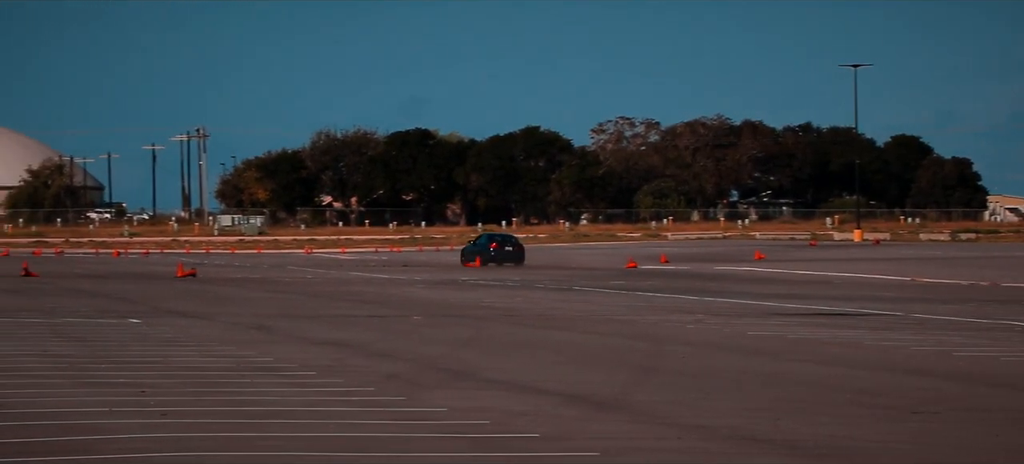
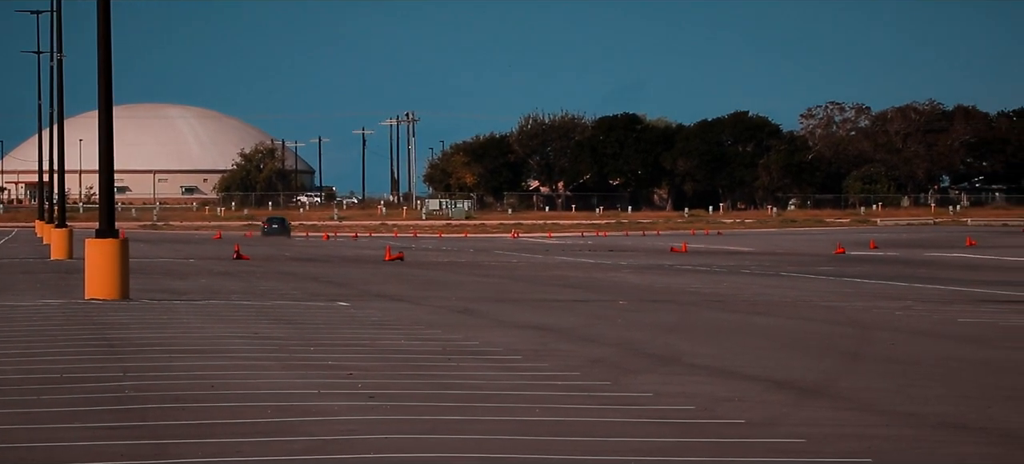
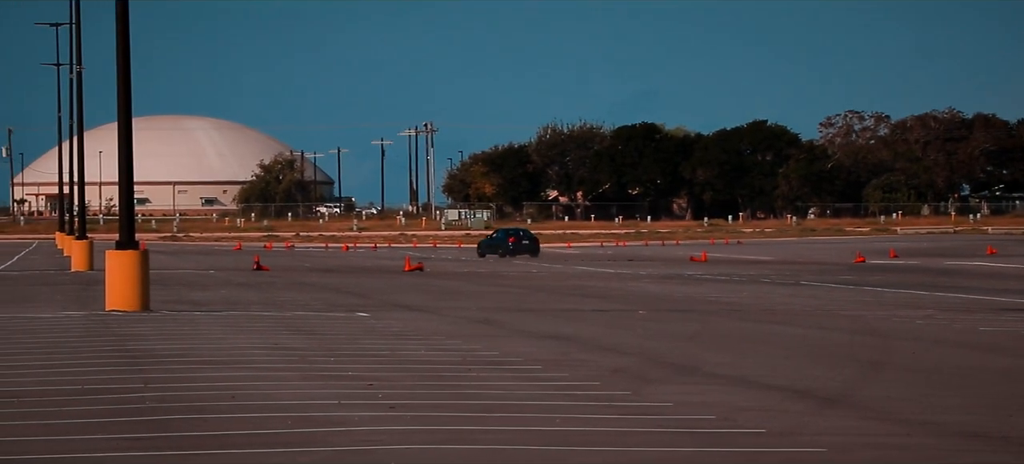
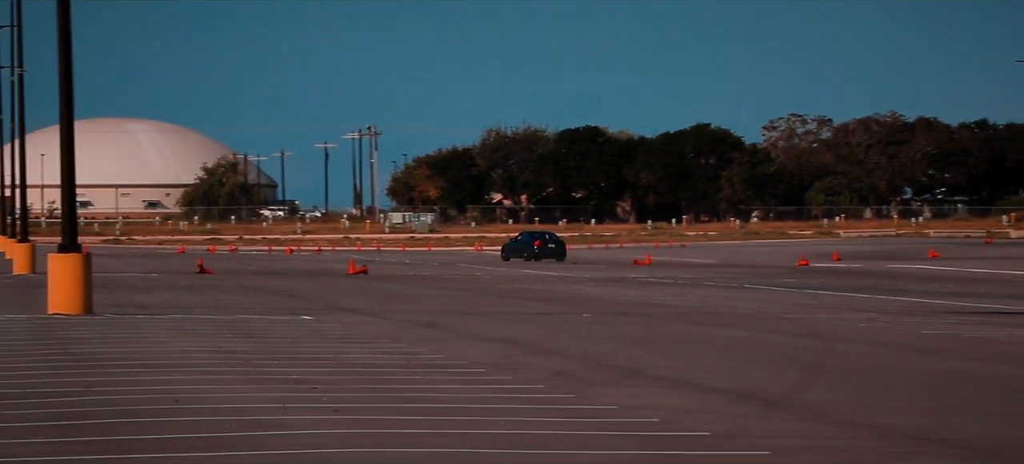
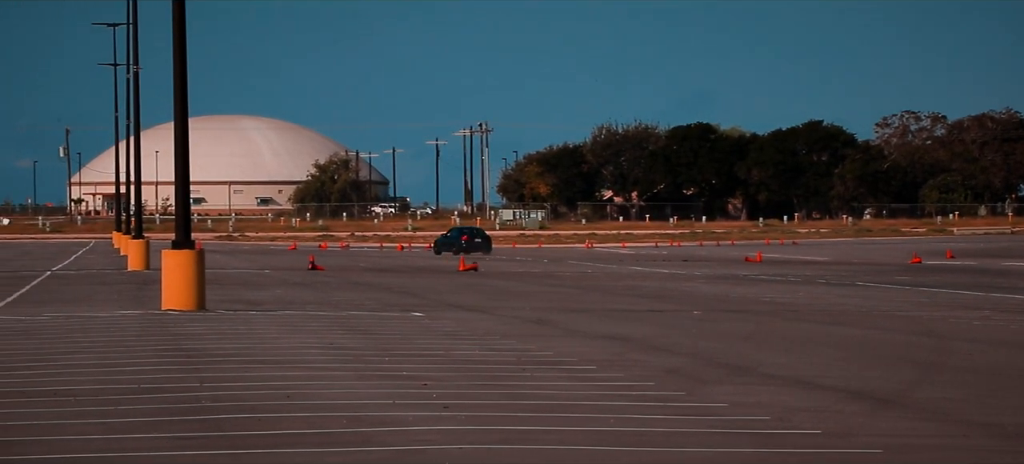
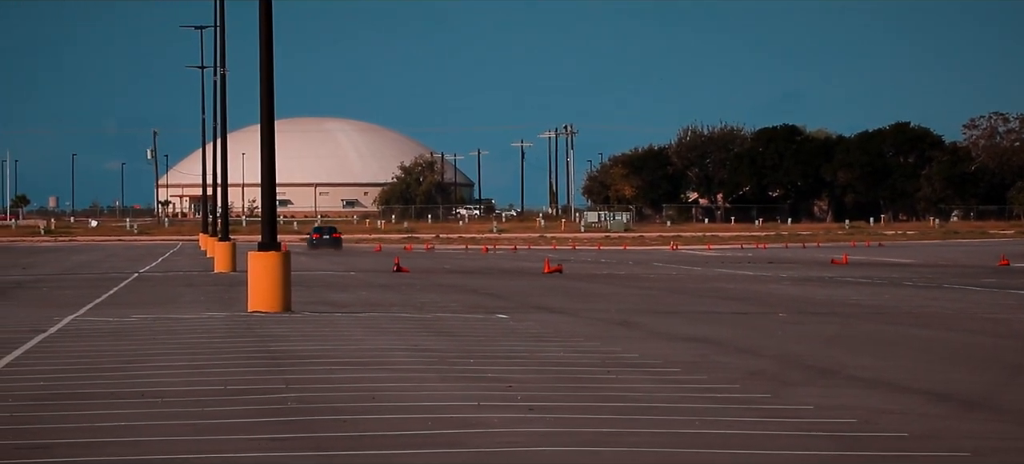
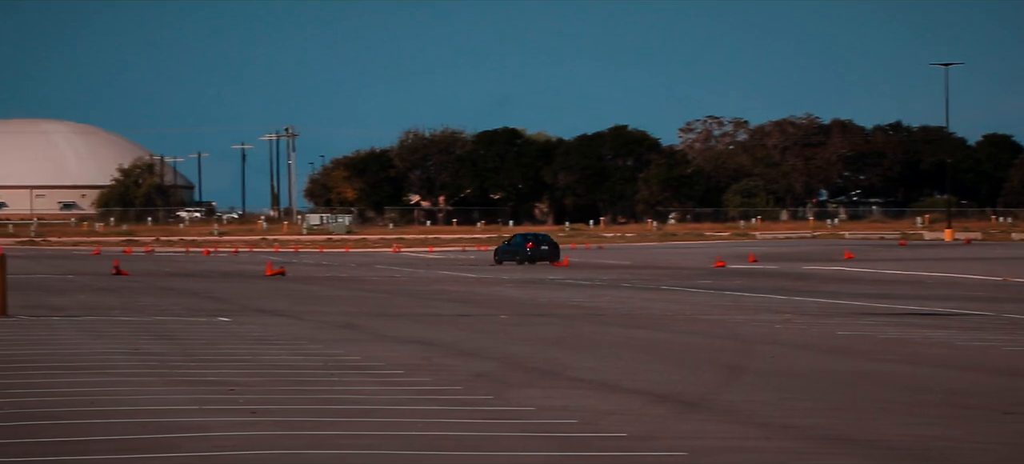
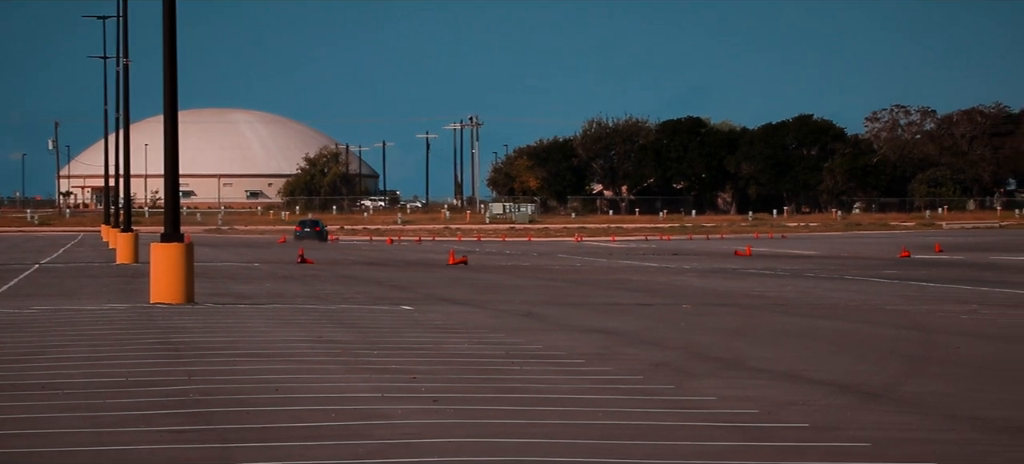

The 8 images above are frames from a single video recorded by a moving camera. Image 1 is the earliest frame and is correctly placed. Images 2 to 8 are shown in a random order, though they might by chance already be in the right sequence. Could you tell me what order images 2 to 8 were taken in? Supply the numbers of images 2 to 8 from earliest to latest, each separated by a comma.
7, 4, 3, 5, 6, 8, 2
